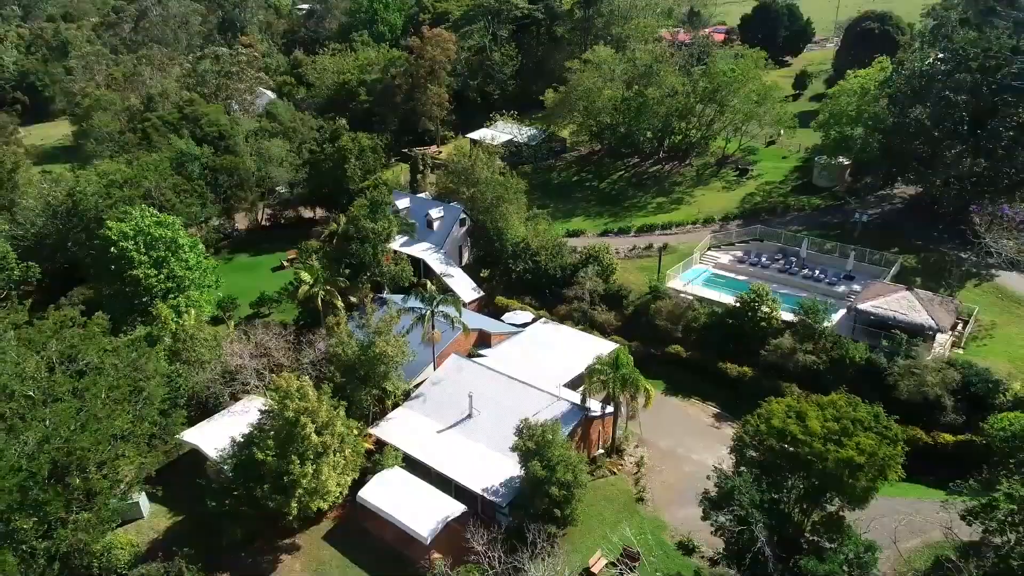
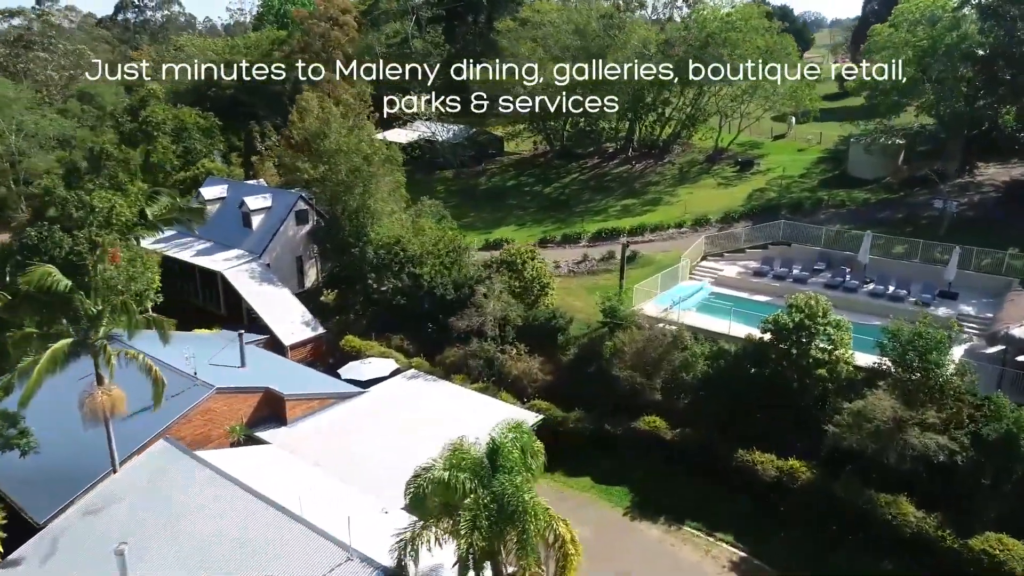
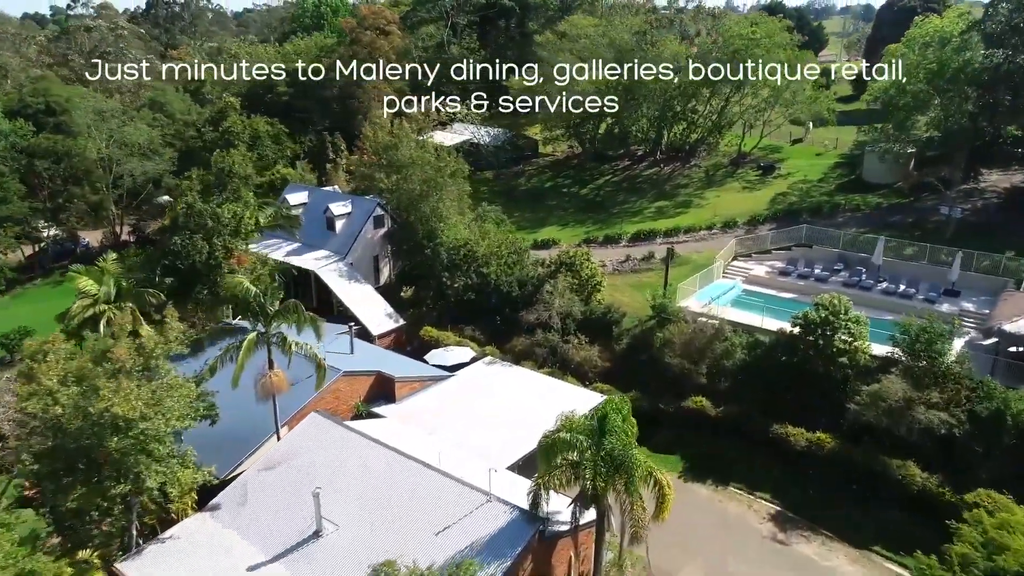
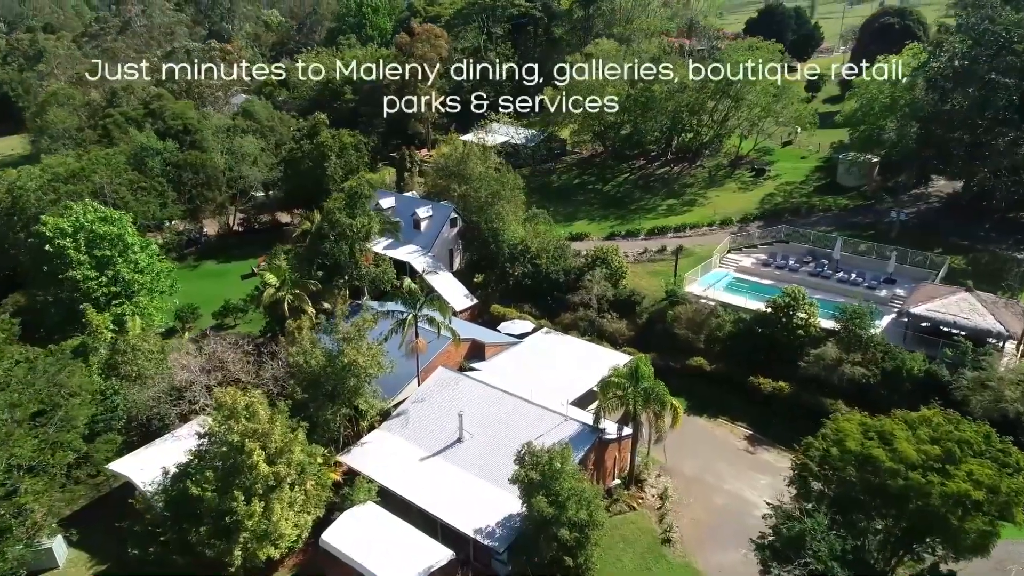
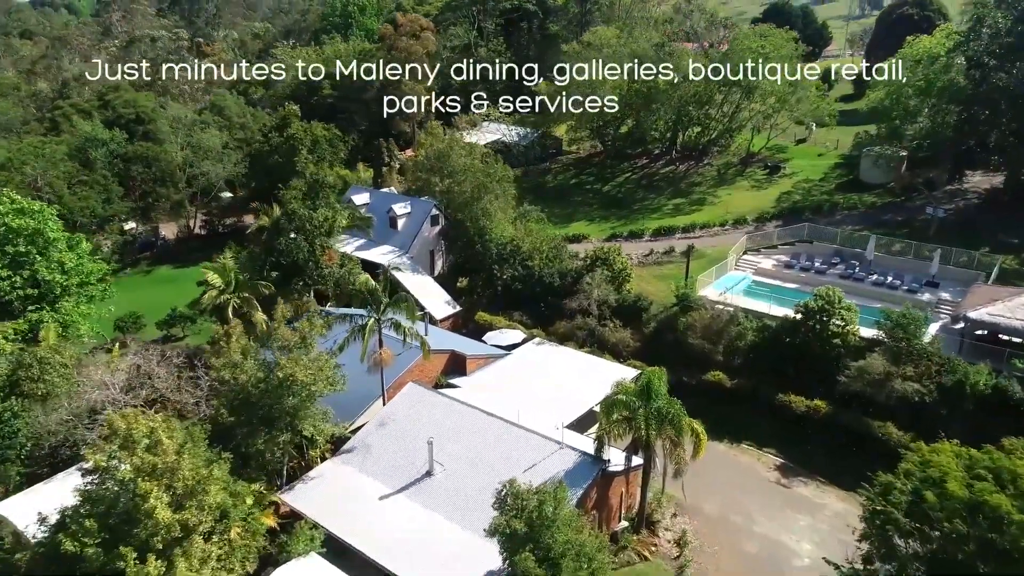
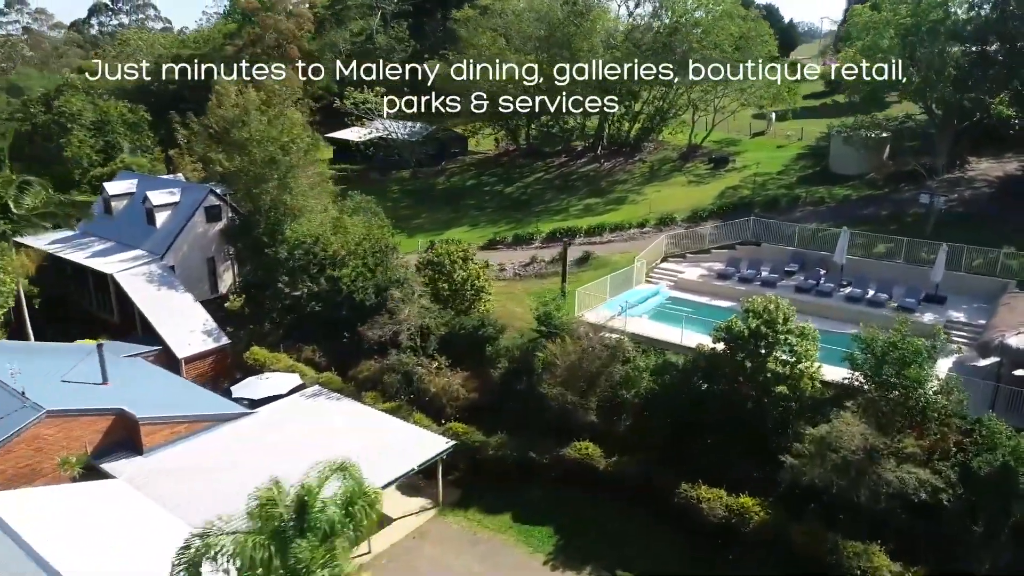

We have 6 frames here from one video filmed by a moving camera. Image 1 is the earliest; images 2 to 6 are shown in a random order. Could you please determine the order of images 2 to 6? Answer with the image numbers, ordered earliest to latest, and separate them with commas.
4, 5, 3, 2, 6
